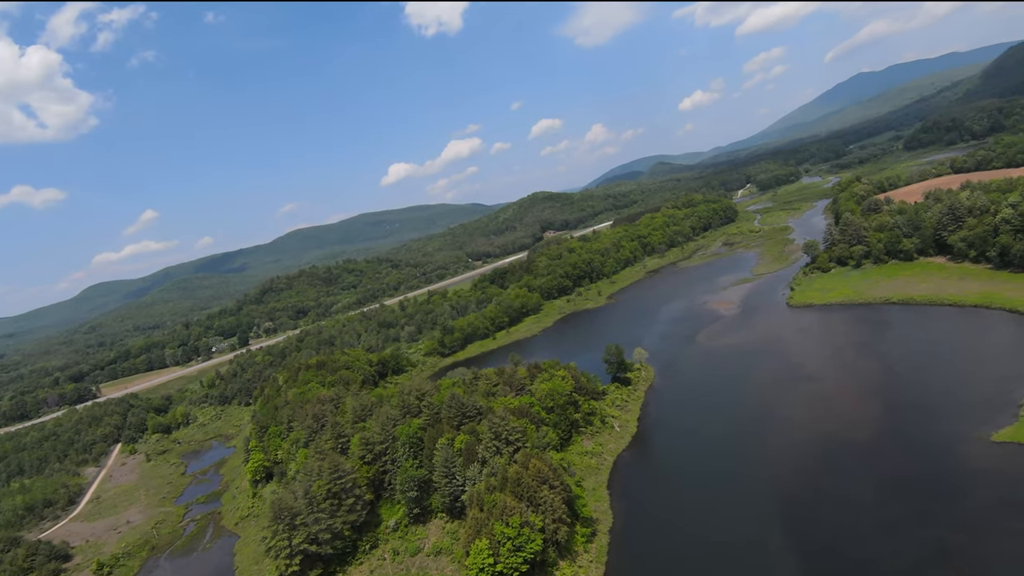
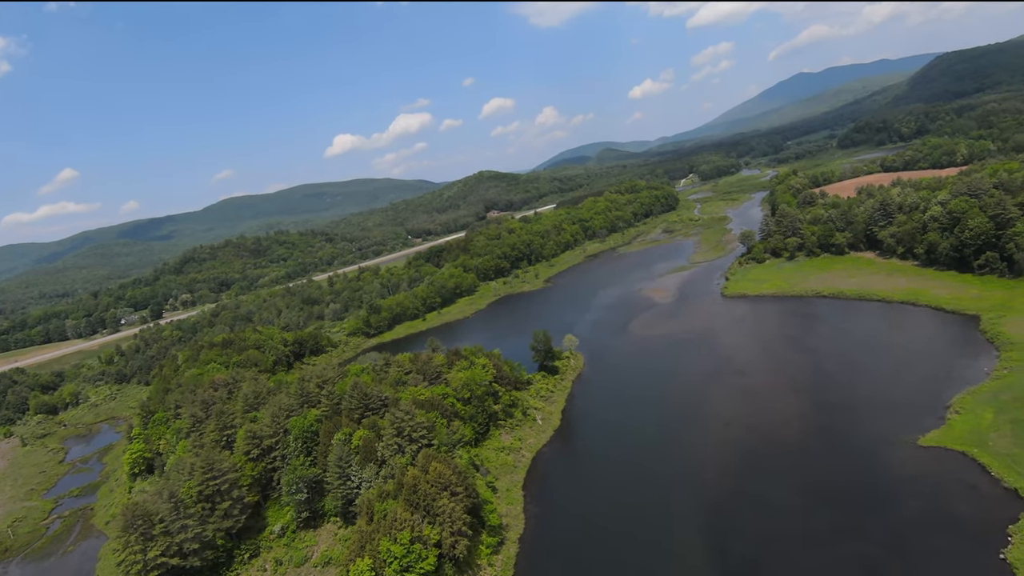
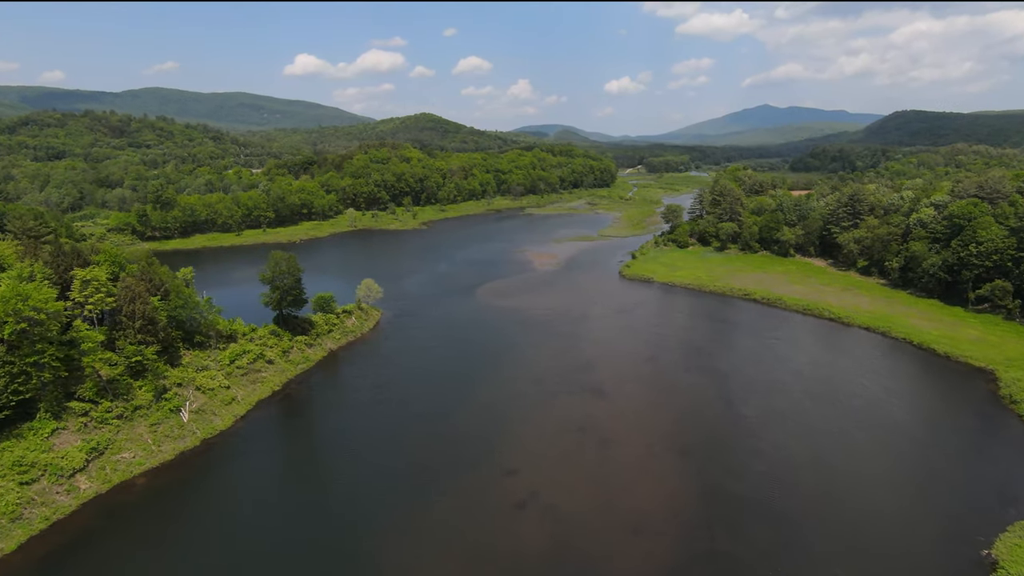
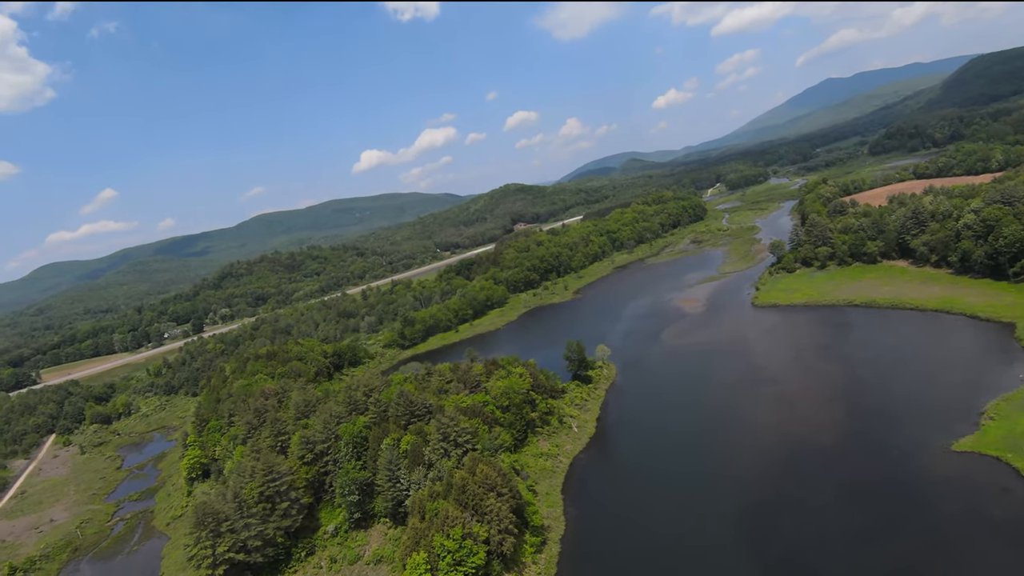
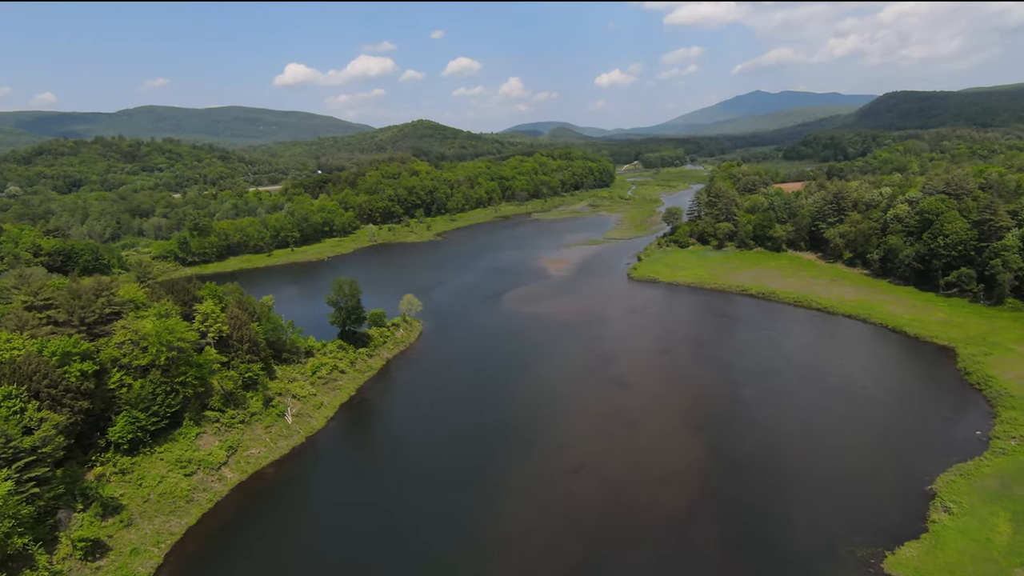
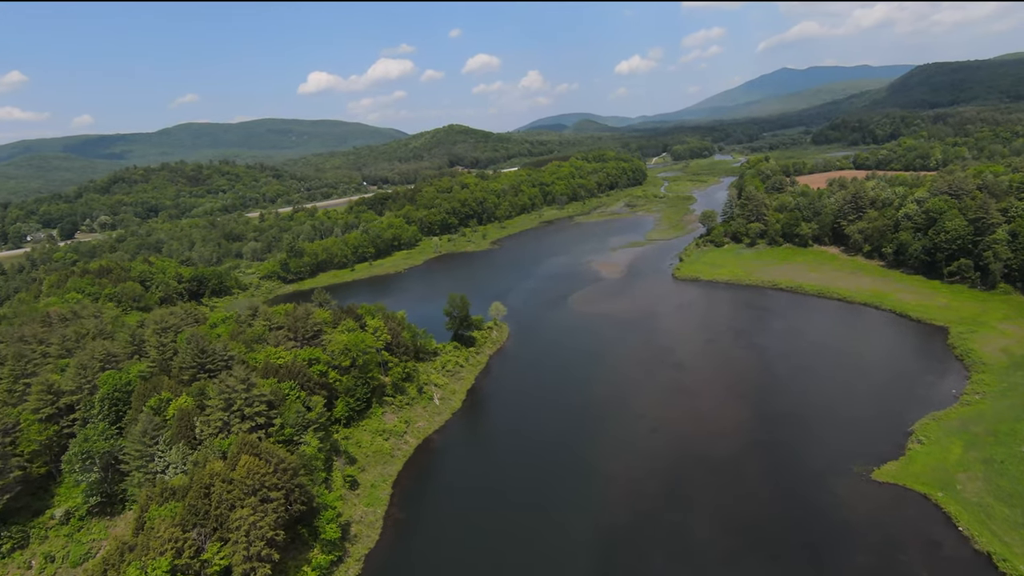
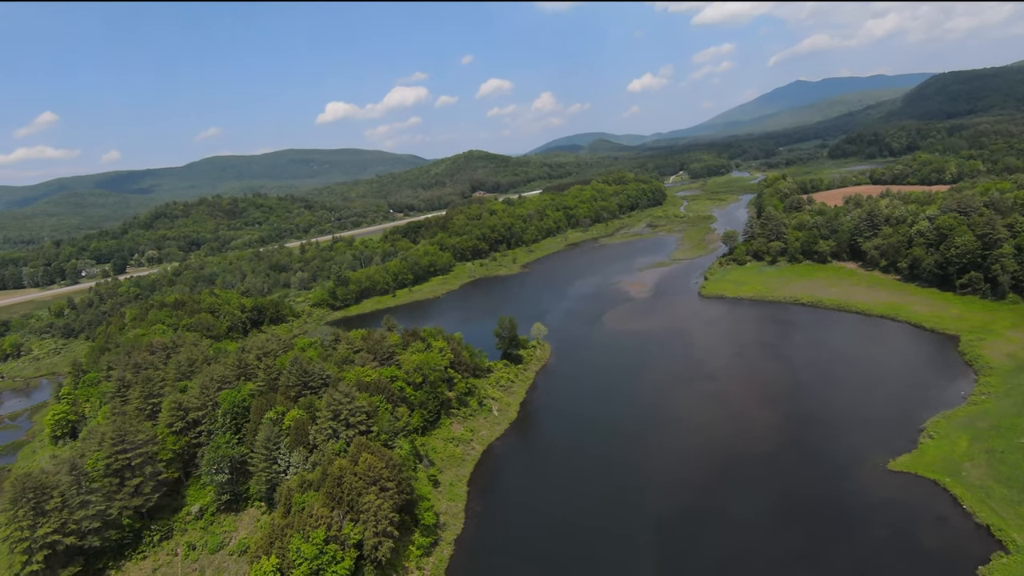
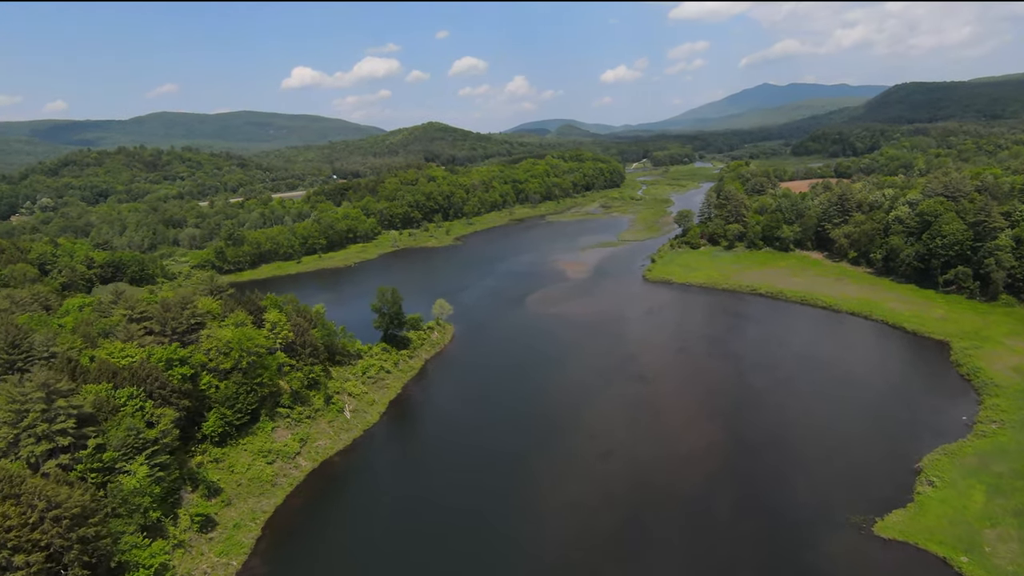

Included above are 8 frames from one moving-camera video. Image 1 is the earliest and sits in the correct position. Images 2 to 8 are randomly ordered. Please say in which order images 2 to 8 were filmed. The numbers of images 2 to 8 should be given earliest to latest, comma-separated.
4, 2, 7, 6, 8, 5, 3
